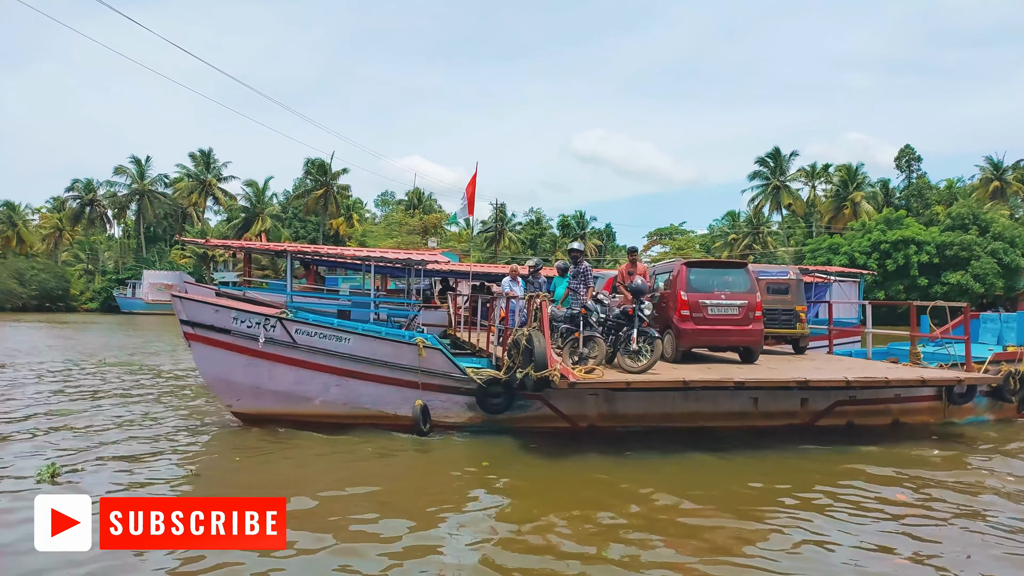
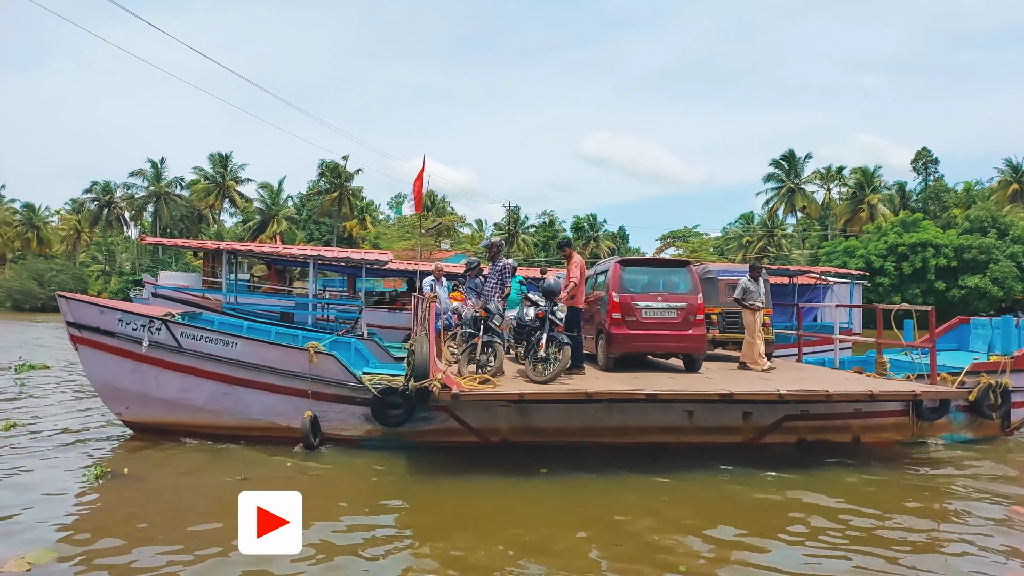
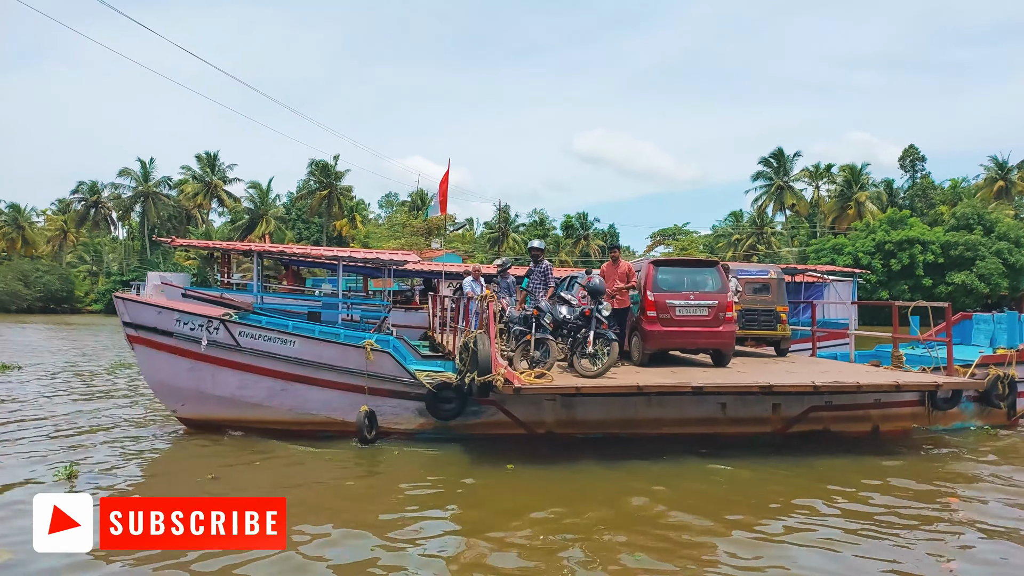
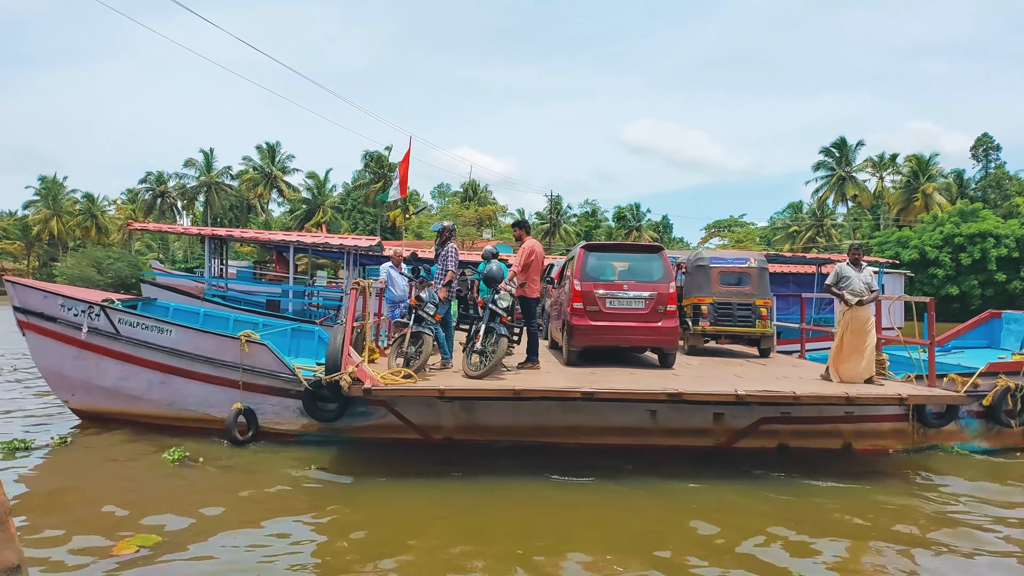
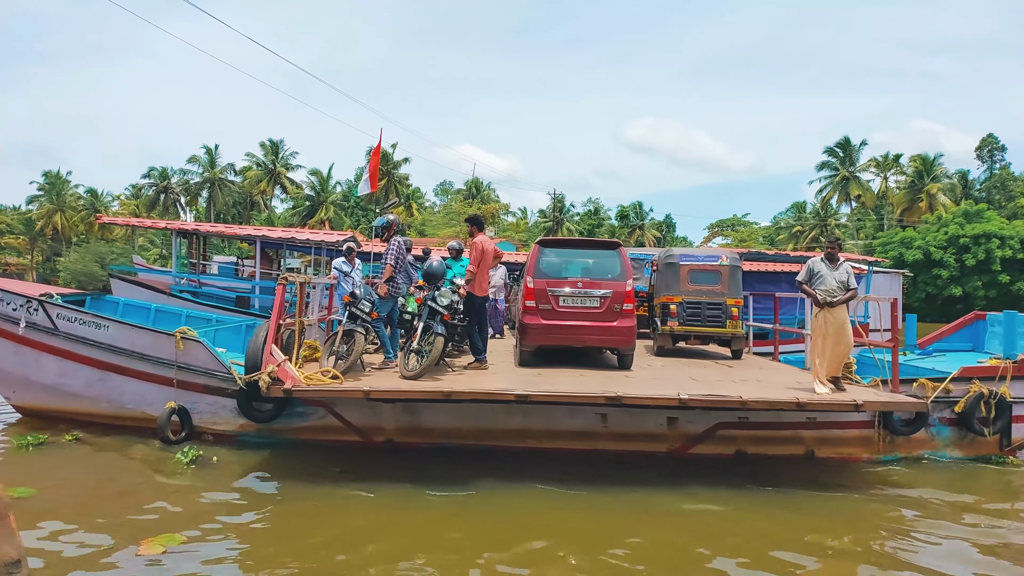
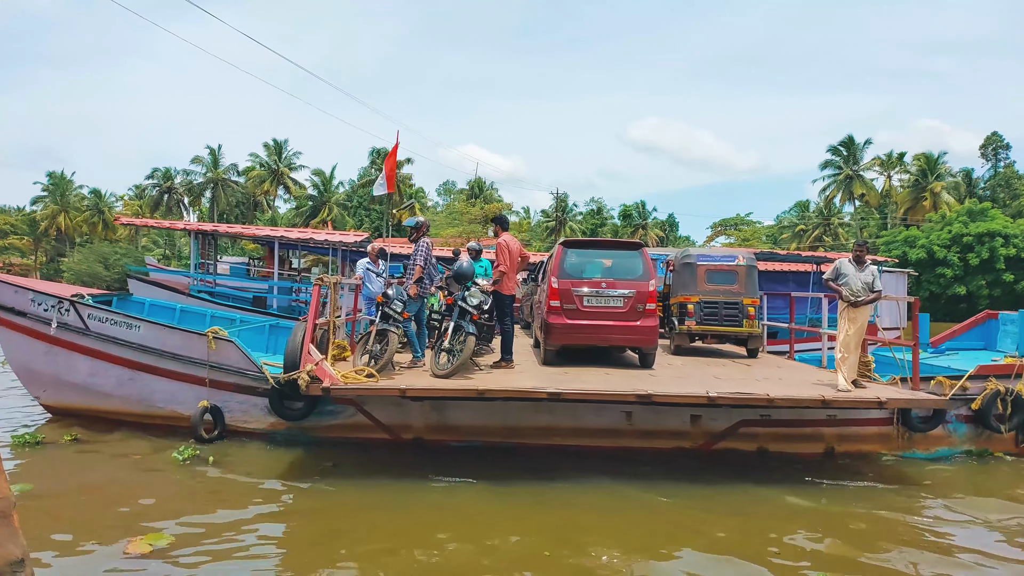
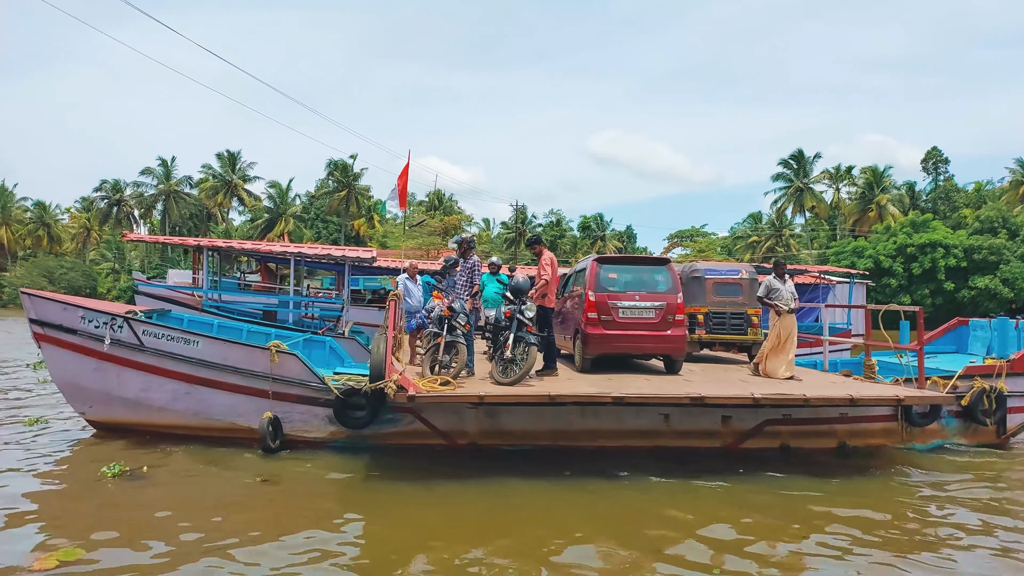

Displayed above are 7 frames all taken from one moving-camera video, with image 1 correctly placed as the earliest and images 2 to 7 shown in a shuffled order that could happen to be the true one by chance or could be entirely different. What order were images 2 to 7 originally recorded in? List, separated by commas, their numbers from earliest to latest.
3, 2, 7, 4, 6, 5
